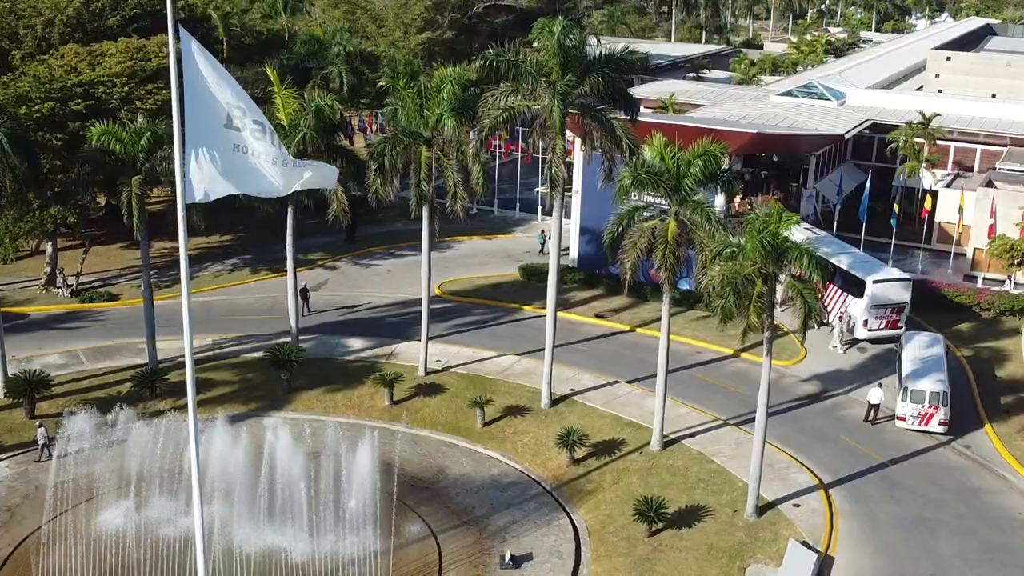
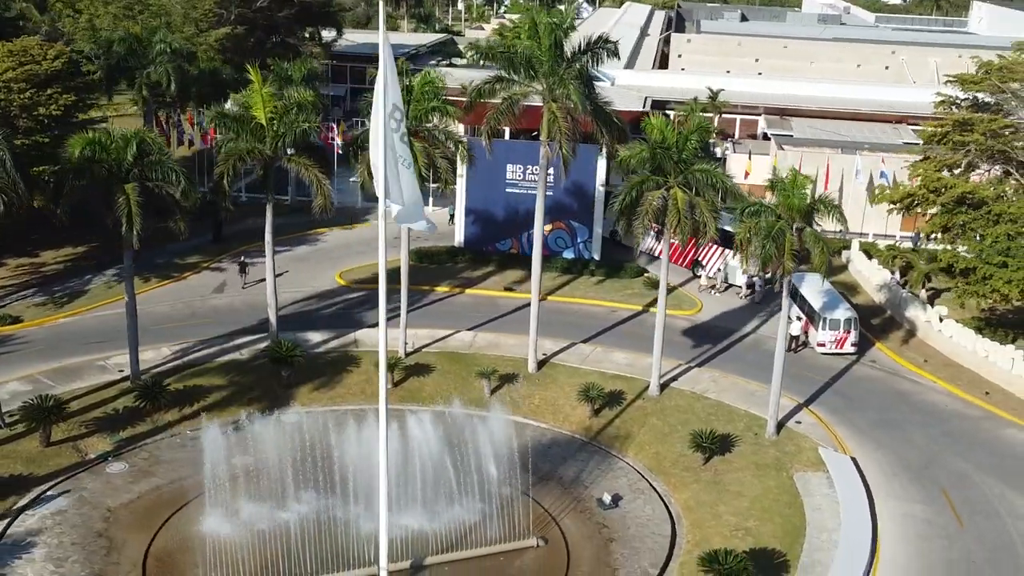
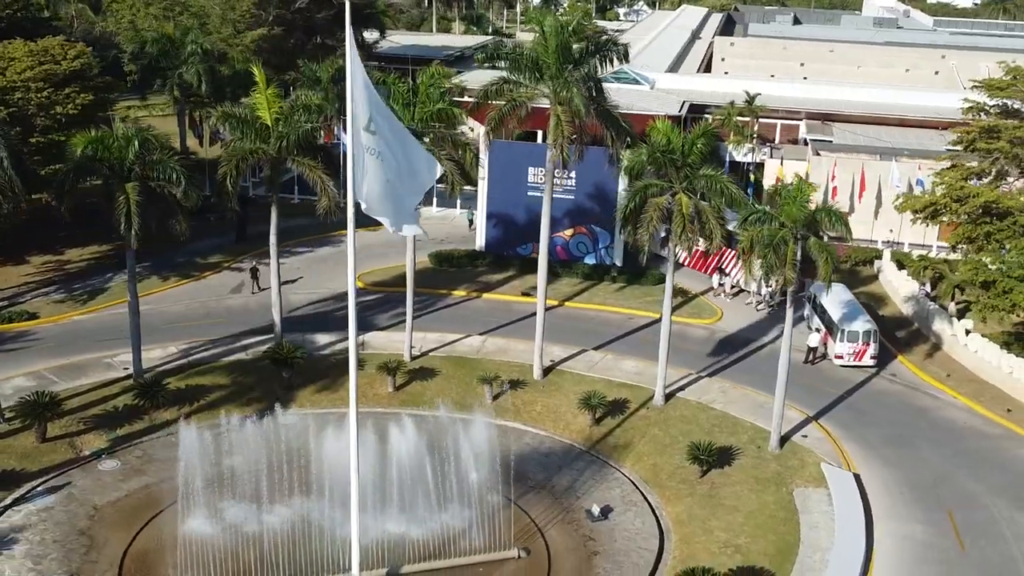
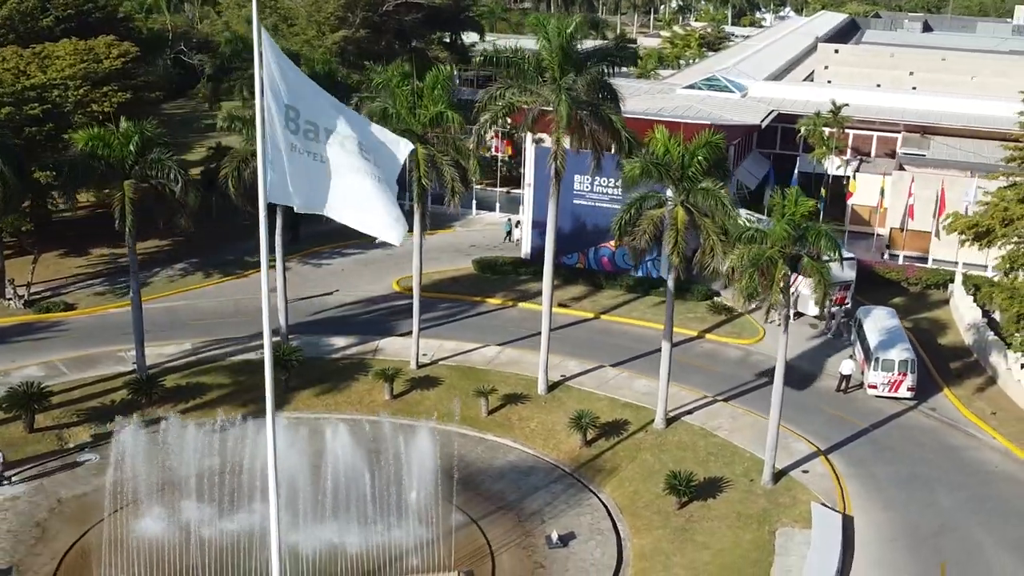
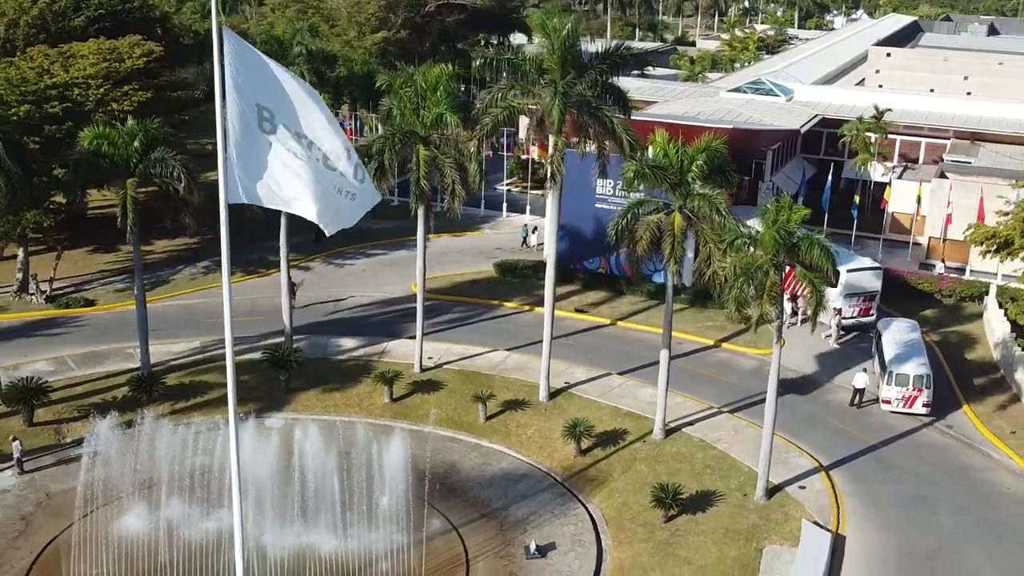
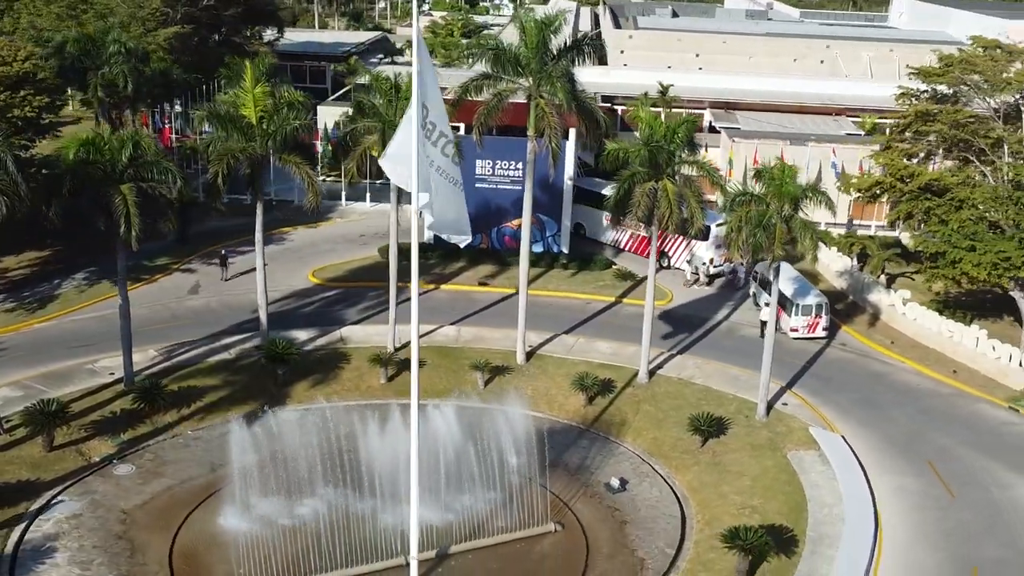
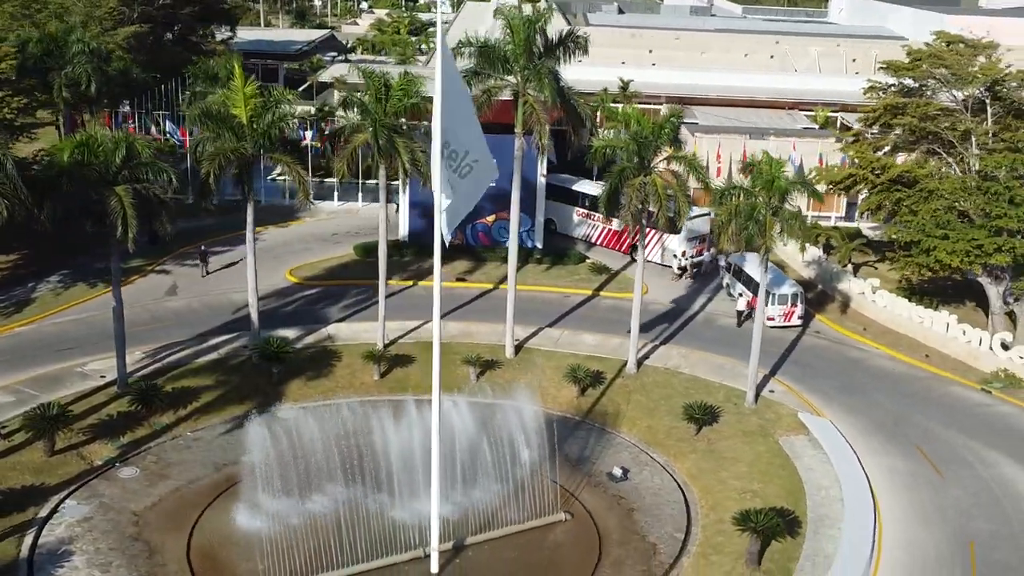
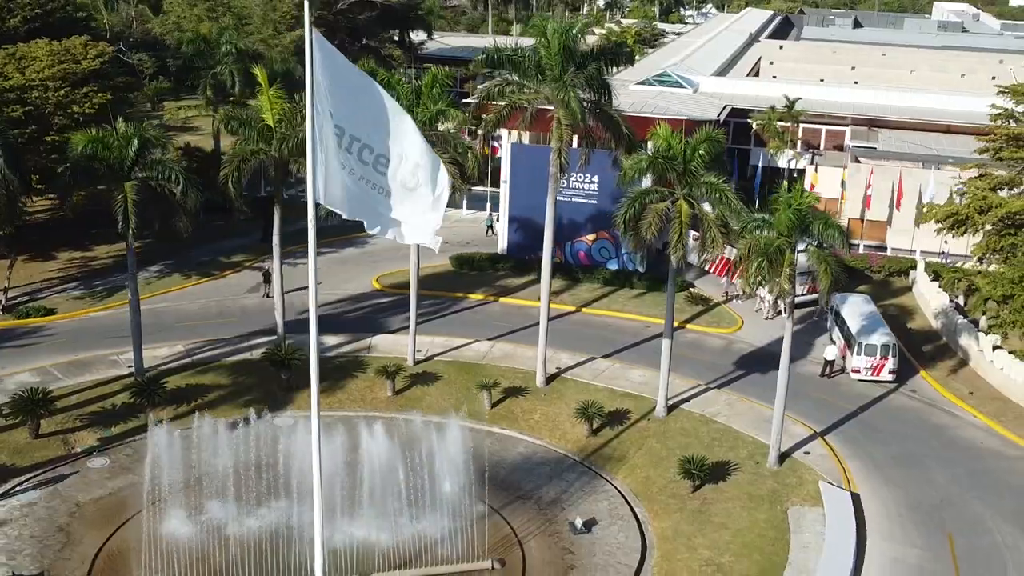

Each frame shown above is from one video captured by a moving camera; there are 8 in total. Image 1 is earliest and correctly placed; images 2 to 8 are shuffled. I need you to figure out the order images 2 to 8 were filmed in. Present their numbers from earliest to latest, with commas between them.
5, 4, 8, 3, 2, 6, 7
